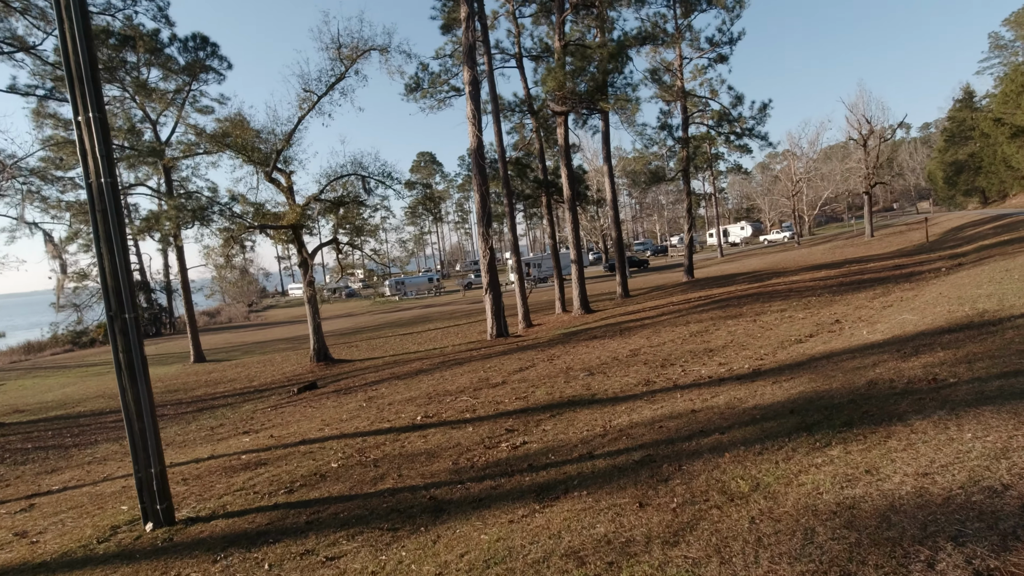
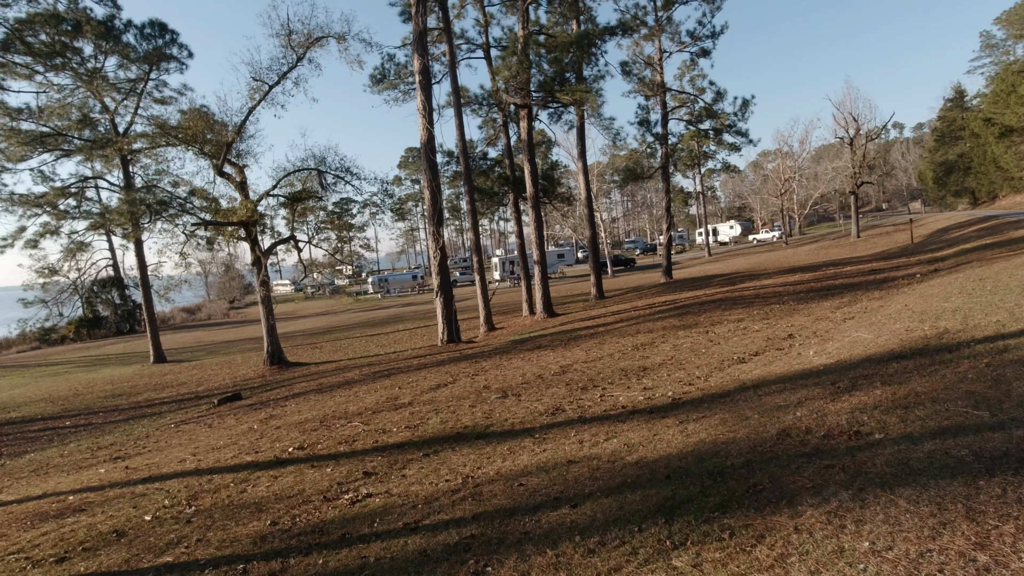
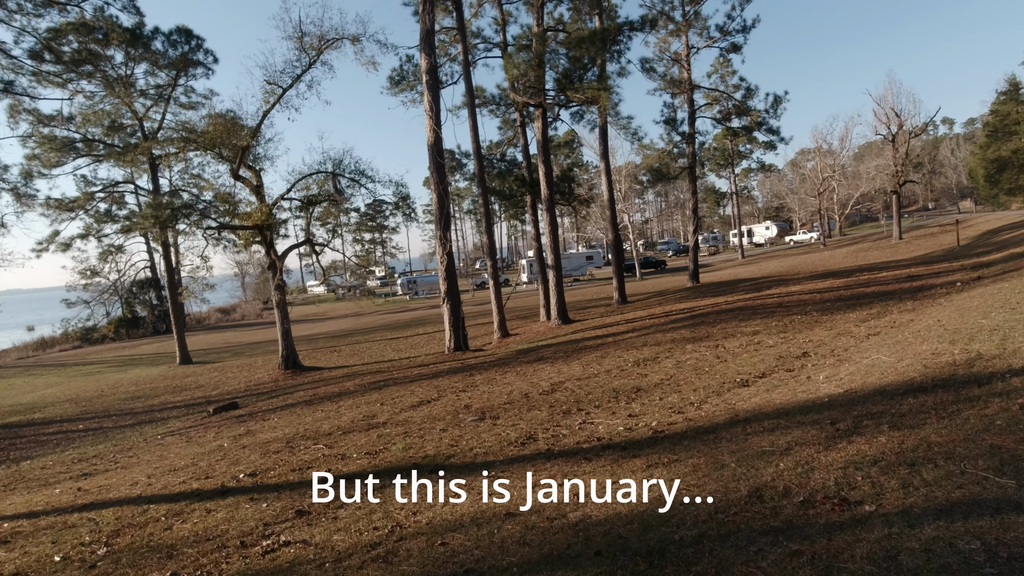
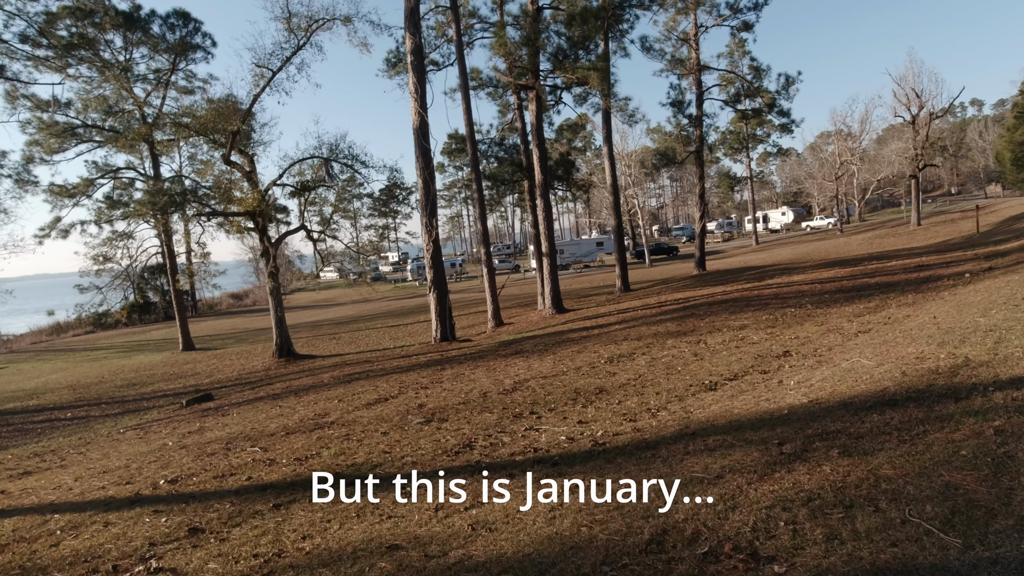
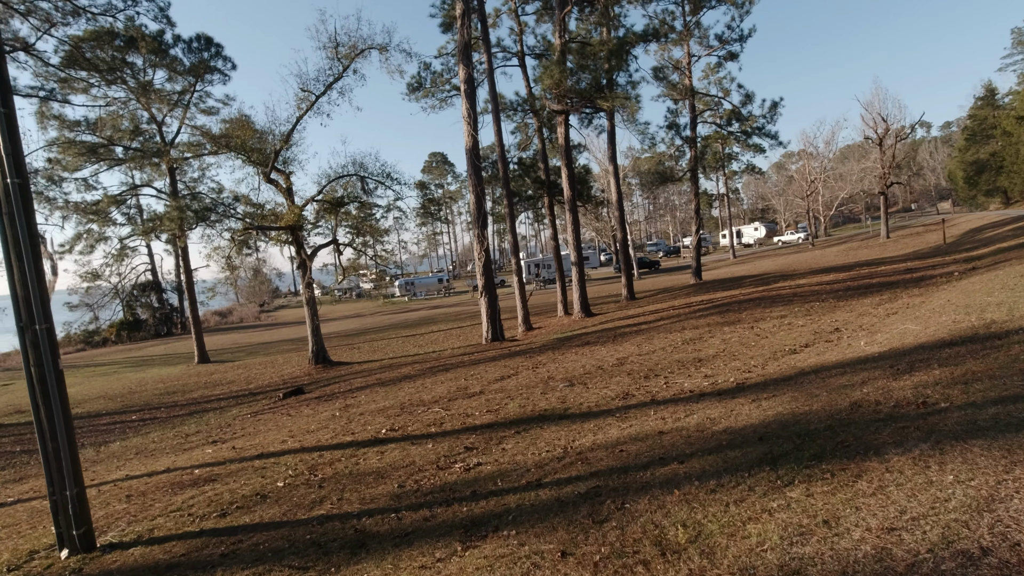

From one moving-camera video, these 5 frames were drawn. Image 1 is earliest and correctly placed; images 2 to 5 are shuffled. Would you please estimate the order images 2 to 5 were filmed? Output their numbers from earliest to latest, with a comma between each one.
5, 2, 3, 4
